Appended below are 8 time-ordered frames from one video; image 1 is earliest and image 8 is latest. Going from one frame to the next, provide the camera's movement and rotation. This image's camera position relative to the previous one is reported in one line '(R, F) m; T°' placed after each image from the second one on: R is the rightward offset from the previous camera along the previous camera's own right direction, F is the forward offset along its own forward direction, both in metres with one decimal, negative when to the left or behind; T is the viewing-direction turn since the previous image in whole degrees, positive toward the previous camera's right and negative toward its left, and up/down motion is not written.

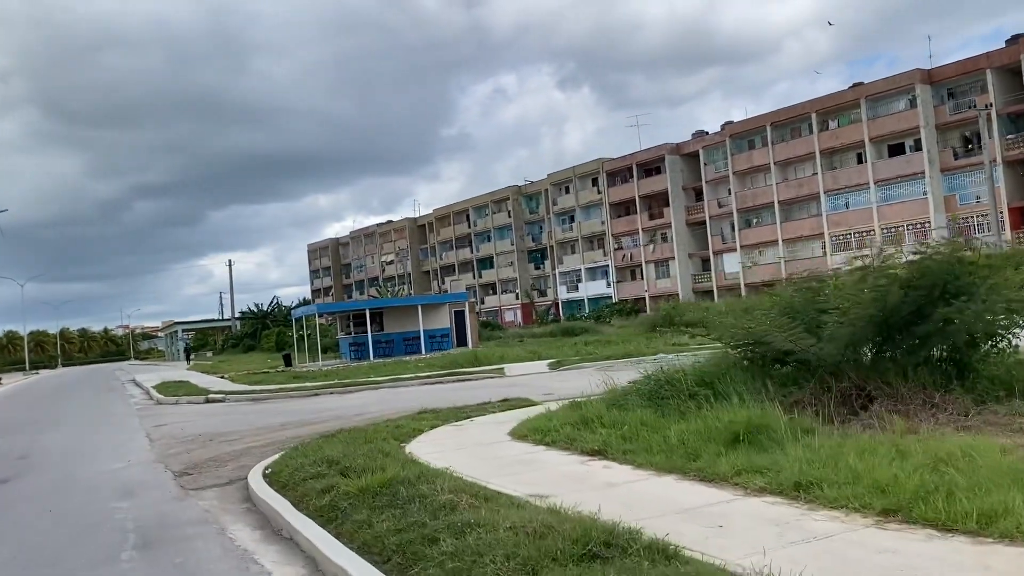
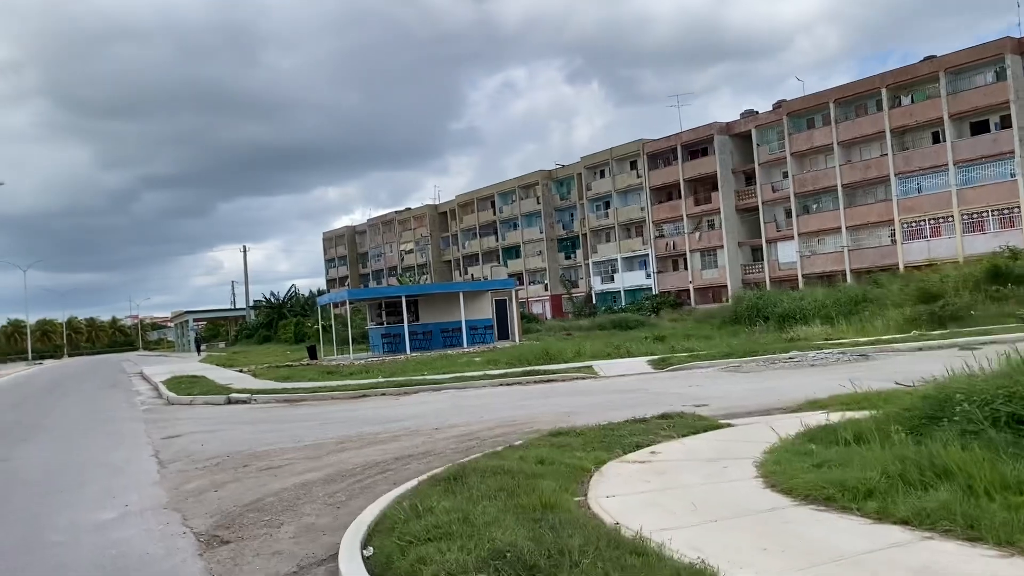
(-2.1, +5.0) m; -1°
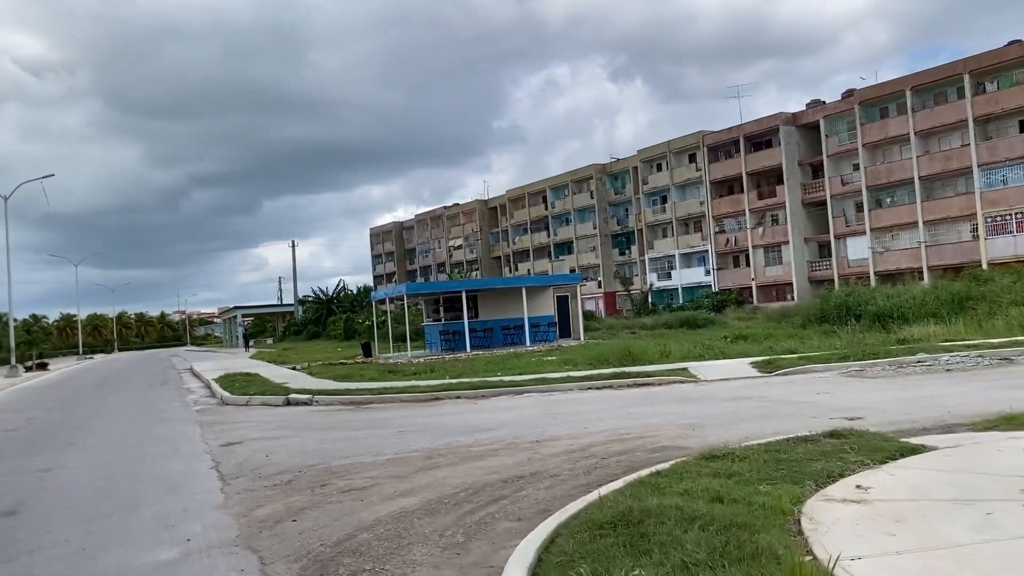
(-1.0, +2.0) m; -3°
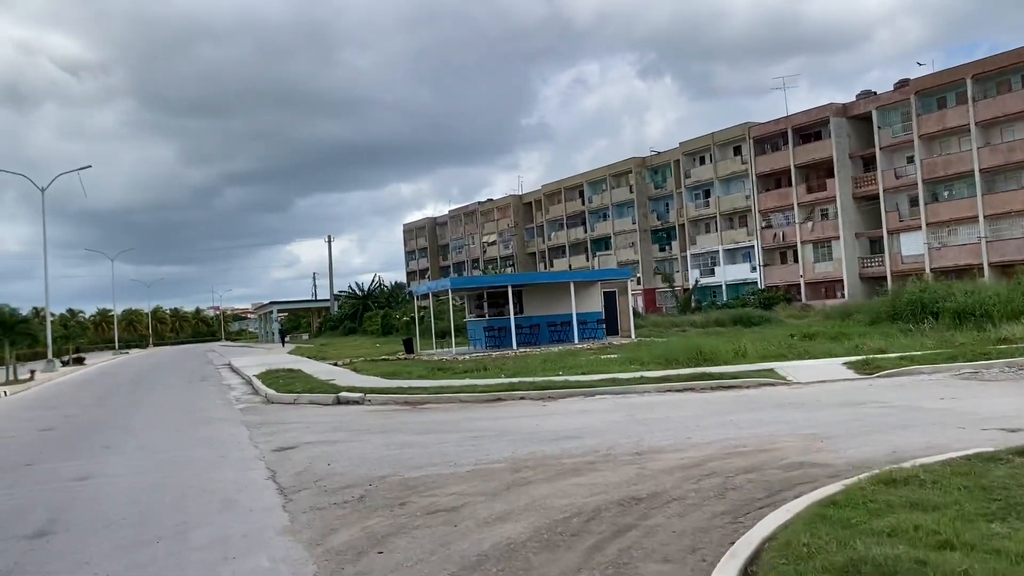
(-0.8, +1.5) m; -2°
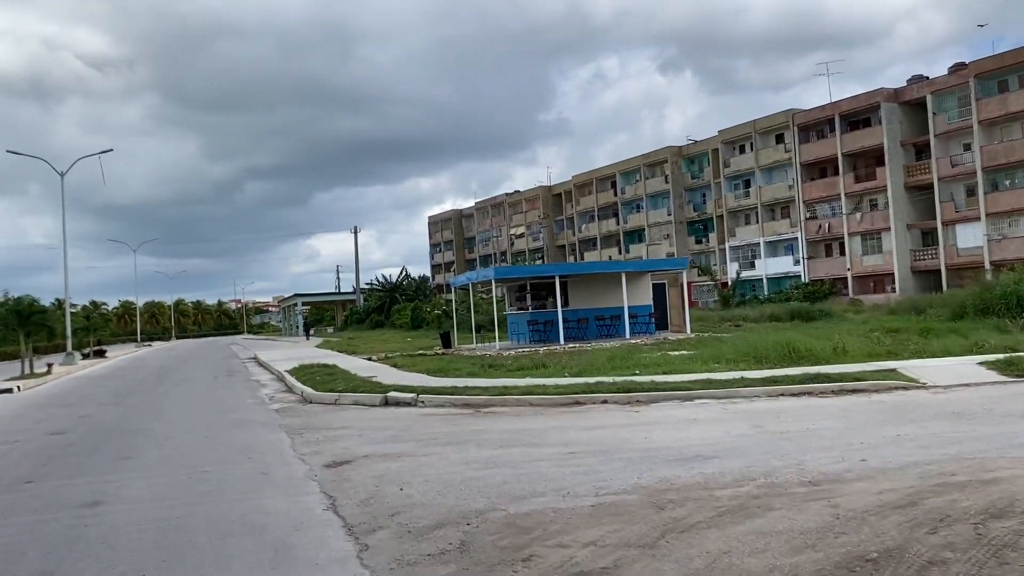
(-1.0, +2.4) m; -1°
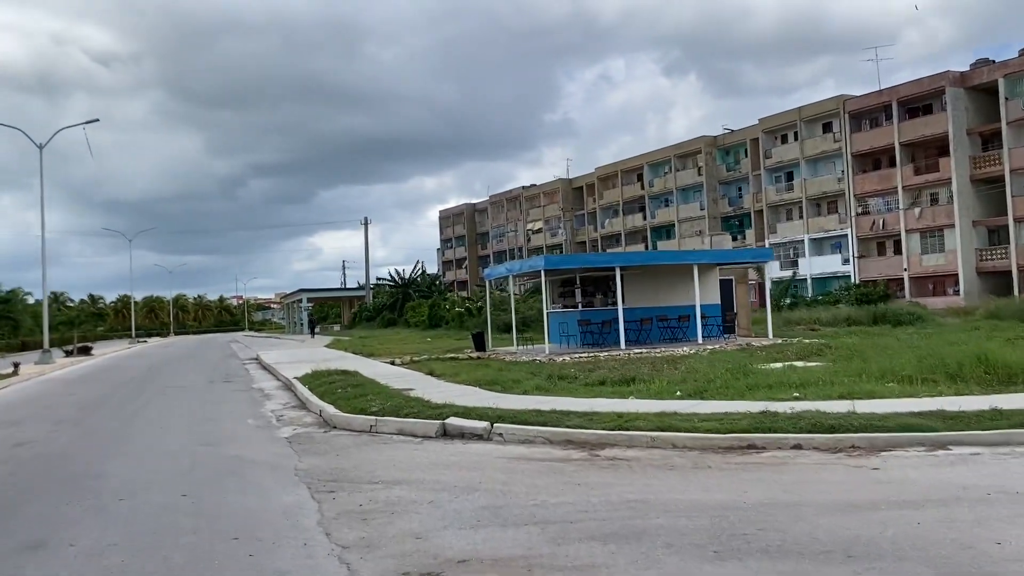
(-1.6, +5.2) m; 0°
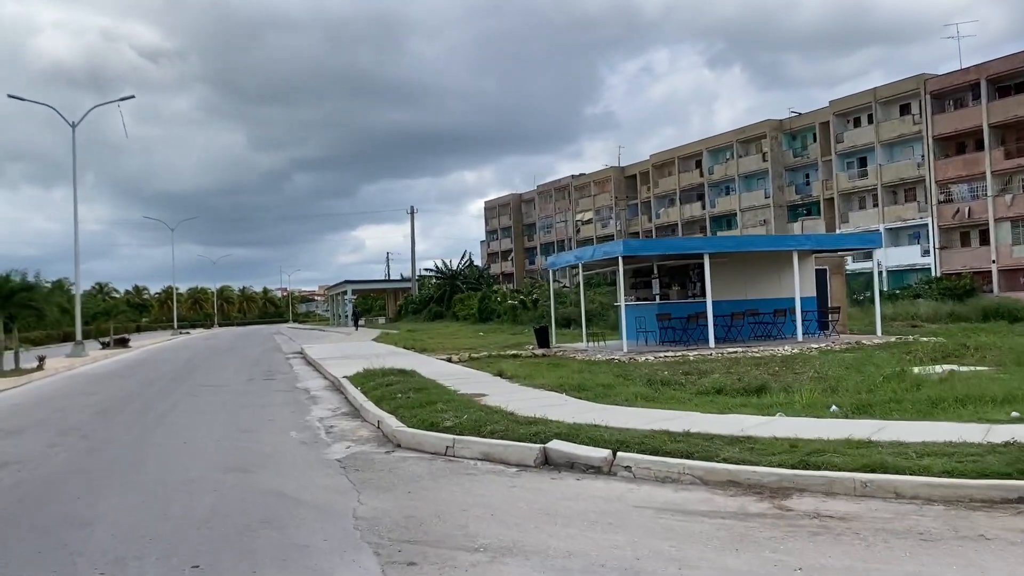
(-0.9, +3.0) m; -3°
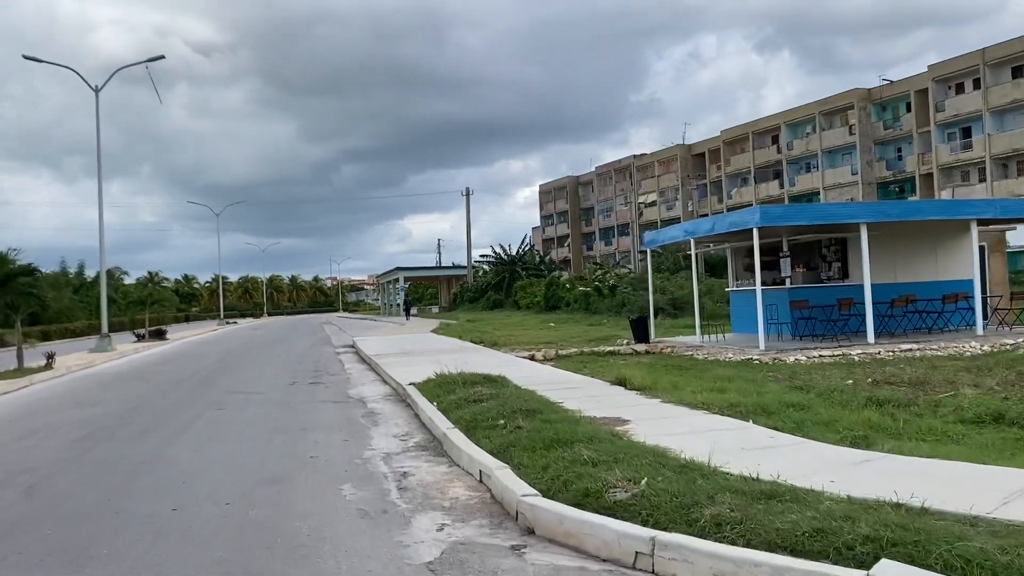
(-1.2, +4.8) m; -3°
